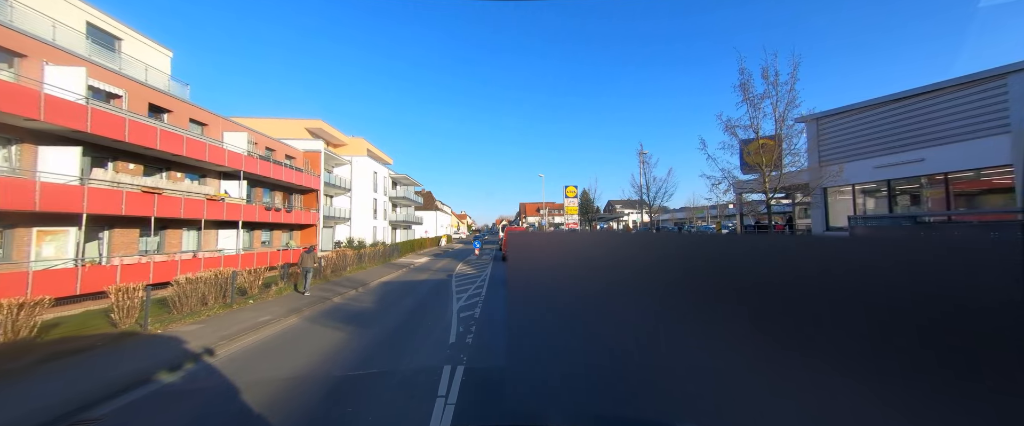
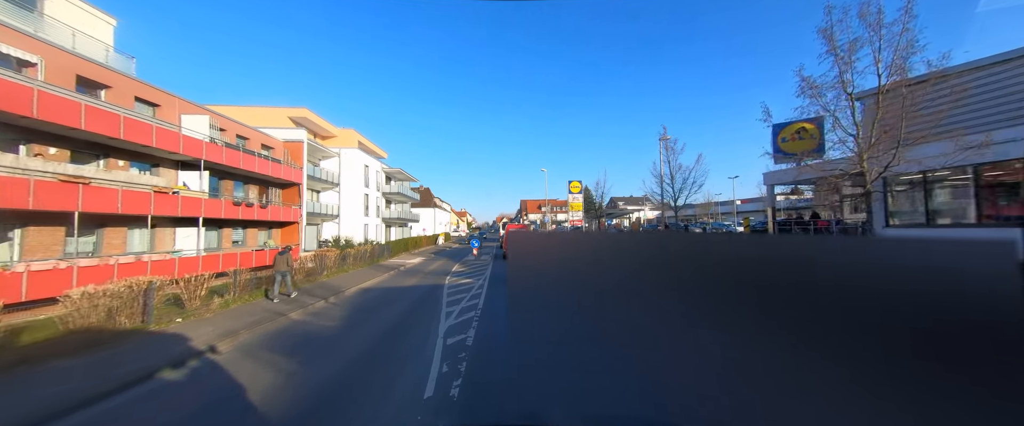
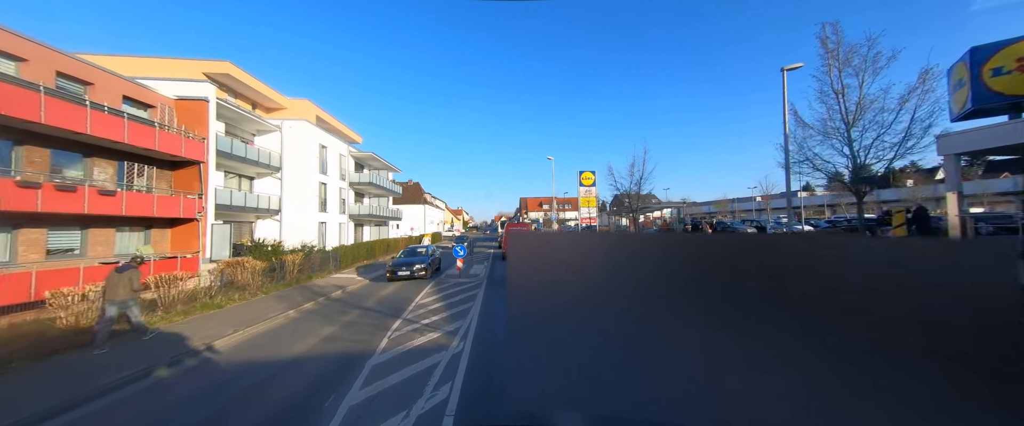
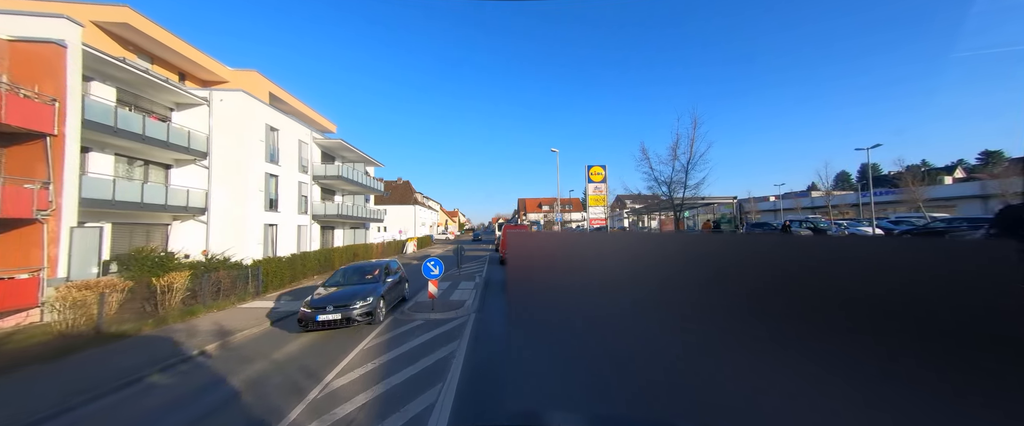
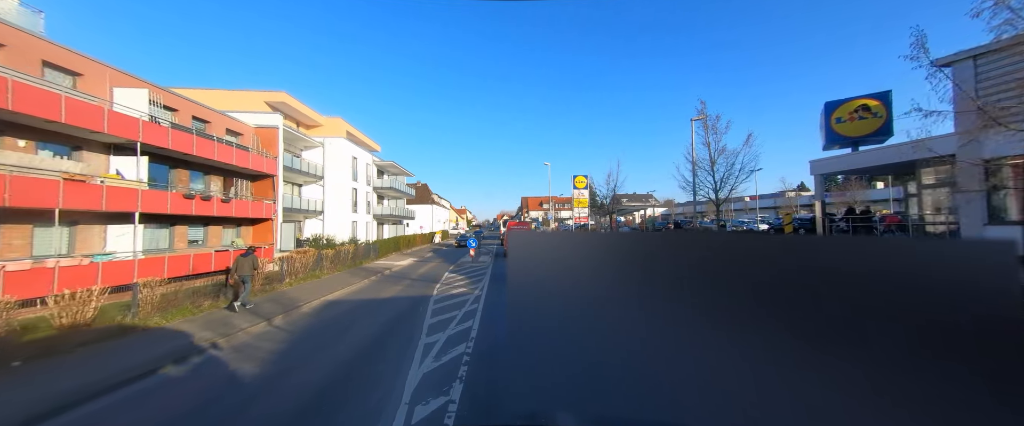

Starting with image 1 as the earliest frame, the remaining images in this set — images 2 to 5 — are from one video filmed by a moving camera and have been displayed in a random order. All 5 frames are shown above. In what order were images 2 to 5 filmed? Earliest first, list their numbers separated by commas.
2, 5, 3, 4
